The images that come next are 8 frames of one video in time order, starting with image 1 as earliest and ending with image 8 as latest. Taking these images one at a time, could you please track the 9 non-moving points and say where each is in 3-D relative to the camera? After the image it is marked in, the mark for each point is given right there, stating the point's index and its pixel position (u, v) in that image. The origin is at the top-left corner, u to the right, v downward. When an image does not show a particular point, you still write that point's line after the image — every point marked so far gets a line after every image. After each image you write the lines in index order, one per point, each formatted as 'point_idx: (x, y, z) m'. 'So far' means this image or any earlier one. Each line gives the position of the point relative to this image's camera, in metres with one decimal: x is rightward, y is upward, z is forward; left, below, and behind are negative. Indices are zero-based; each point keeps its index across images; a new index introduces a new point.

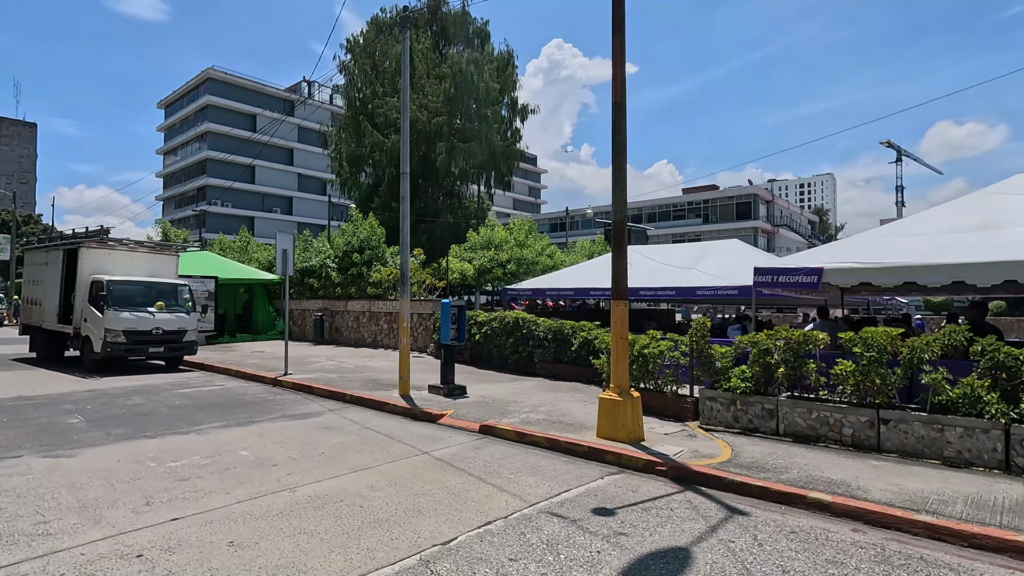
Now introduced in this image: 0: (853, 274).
0: (+5.4, +0.2, +8.4) m
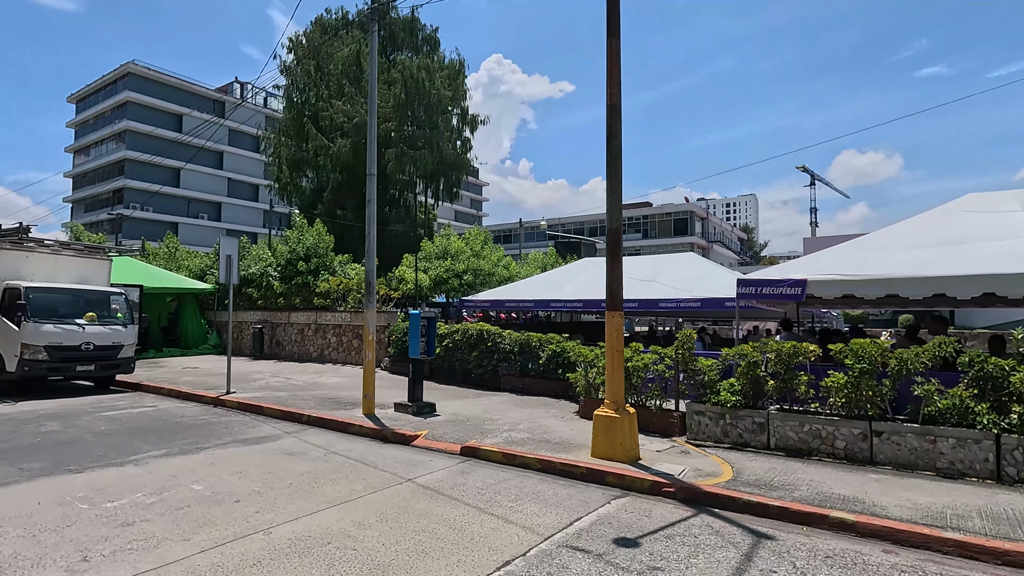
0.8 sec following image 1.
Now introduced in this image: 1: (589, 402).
0: (+5.2, 0.0, +8.5) m
1: (+1.4, -2.2, +10.1) m
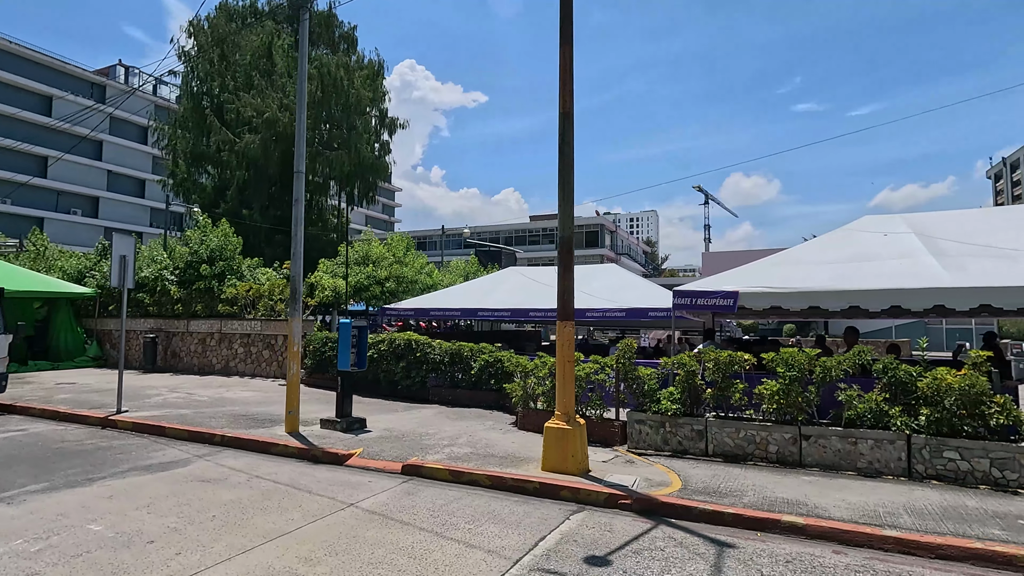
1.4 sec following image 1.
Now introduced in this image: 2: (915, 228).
0: (+4.3, -0.2, +9.0) m
1: (+0.3, -2.3, +10.0) m
2: (+7.6, +1.2, +10.2) m
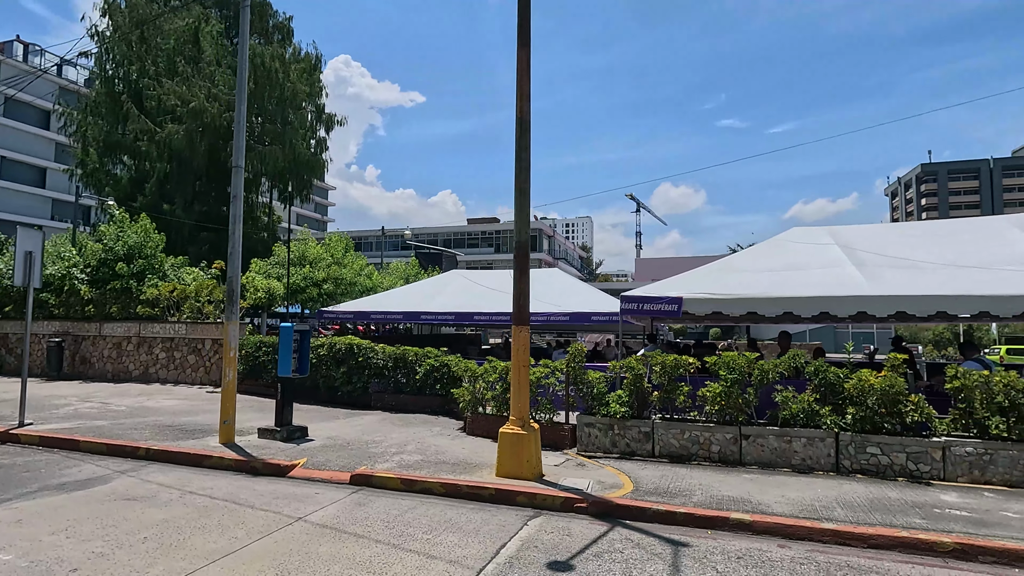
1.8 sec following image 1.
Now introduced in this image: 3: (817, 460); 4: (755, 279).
0: (+3.4, -0.3, +9.4) m
1: (-0.7, -2.4, +9.9) m
2: (+6.7, +1.0, +11.0) m
3: (+4.4, -2.5, +7.7) m
4: (+4.5, +0.2, +9.9) m
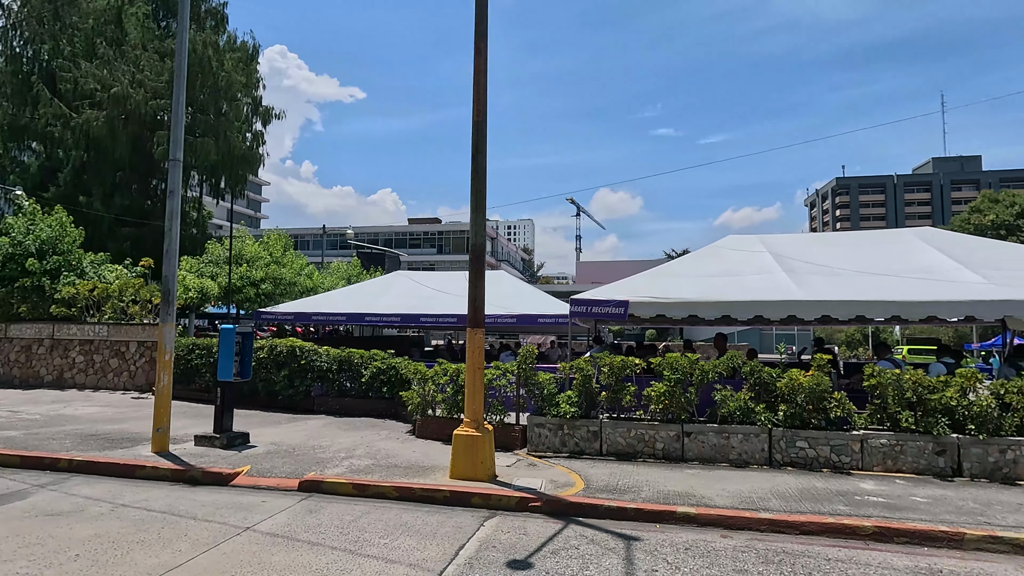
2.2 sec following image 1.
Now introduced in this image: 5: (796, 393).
0: (+2.6, -0.4, +9.8) m
1: (-1.6, -2.4, +9.8) m
2: (+5.6, +0.9, +11.7) m
3: (+3.7, -2.5, +8.2) m
4: (+3.6, +0.1, +10.4) m
5: (+4.3, -1.6, +8.2) m
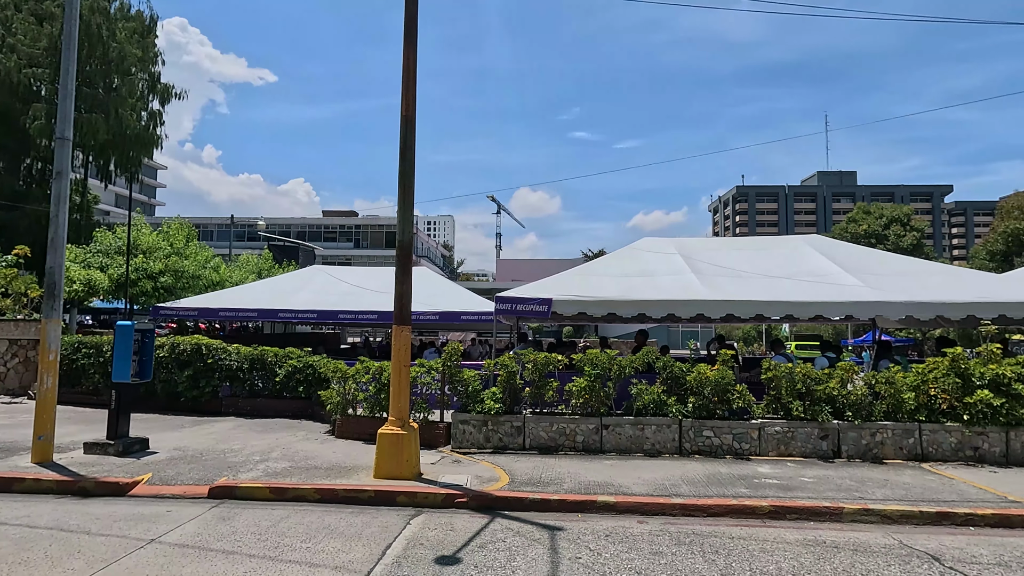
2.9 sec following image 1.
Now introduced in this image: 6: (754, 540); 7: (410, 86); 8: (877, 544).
0: (+1.2, -0.3, +10.2) m
1: (-3.0, -2.4, +9.6) m
2: (+3.9, +0.9, +12.5) m
3: (+2.5, -2.5, +8.7) m
4: (+2.1, +0.1, +10.9) m
5: (+3.2, -1.6, +8.8) m
6: (+2.5, -2.6, +5.6) m
7: (-1.5, +2.9, +7.6) m
8: (+3.8, -2.6, +5.5) m
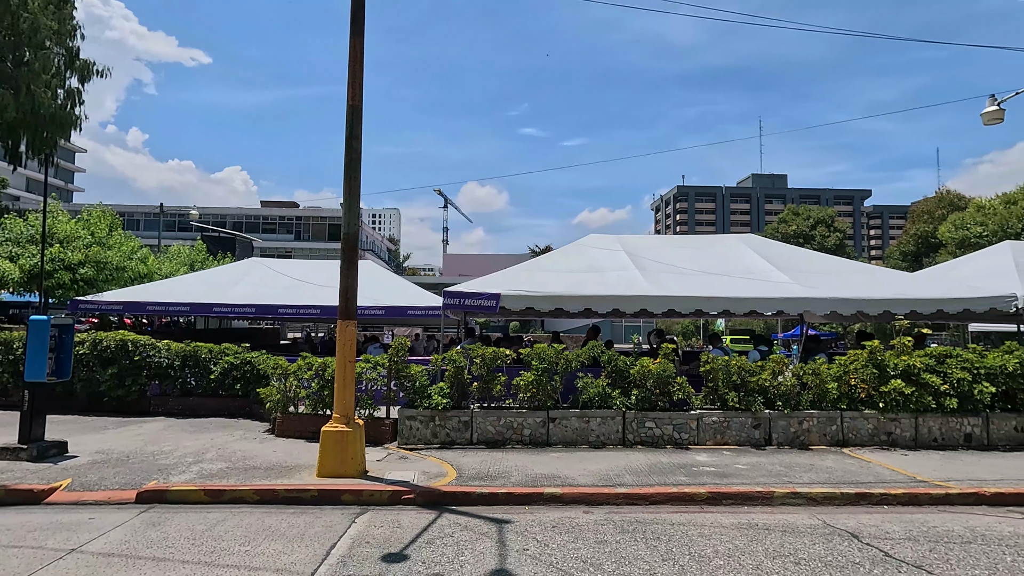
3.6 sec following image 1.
0: (+0.2, -0.2, +10.2) m
1: (-3.9, -2.3, +9.3) m
2: (+2.7, +1.0, +12.8) m
3: (+1.6, -2.5, +9.0) m
4: (+1.0, +0.2, +11.1) m
5: (+2.3, -1.5, +9.1) m
6: (+2.0, -2.6, +5.8) m
7: (-2.1, +3.0, +7.4) m
8: (+3.2, -2.6, +5.9) m
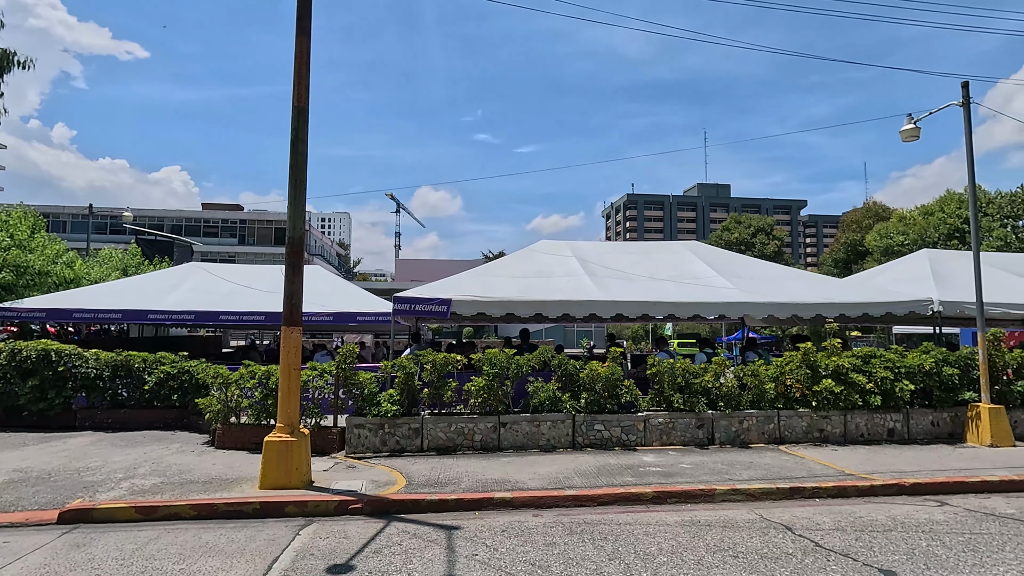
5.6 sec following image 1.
0: (-0.8, -0.3, +10.2) m
1: (-4.7, -2.3, +8.9) m
2: (+1.5, +0.9, +13.1) m
3: (+0.8, -2.6, +9.1) m
4: (0.0, +0.1, +11.1) m
5: (+1.4, -1.6, +9.3) m
6: (+1.4, -2.6, +6.0) m
7: (-2.8, +2.9, +7.3) m
8: (+2.6, -2.7, +6.2) m
